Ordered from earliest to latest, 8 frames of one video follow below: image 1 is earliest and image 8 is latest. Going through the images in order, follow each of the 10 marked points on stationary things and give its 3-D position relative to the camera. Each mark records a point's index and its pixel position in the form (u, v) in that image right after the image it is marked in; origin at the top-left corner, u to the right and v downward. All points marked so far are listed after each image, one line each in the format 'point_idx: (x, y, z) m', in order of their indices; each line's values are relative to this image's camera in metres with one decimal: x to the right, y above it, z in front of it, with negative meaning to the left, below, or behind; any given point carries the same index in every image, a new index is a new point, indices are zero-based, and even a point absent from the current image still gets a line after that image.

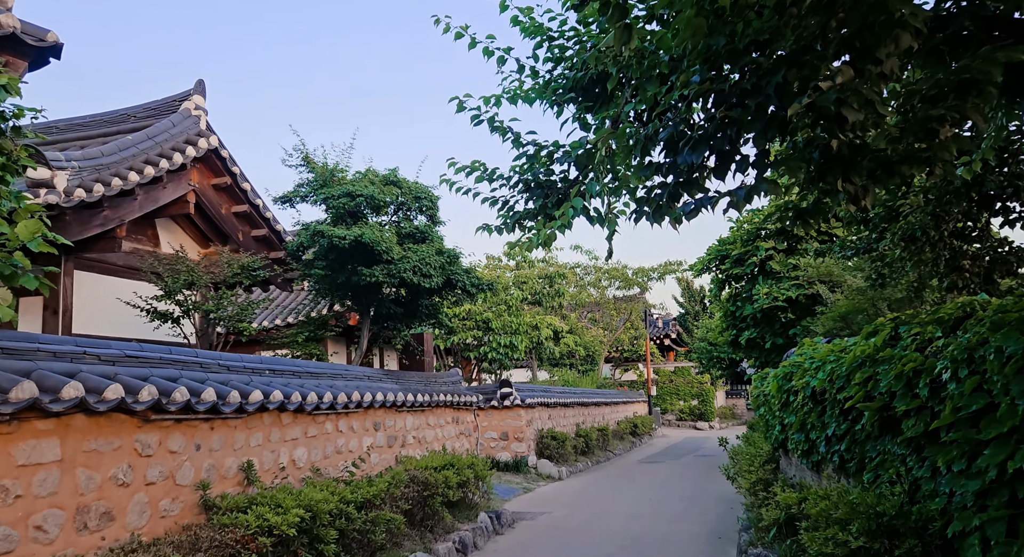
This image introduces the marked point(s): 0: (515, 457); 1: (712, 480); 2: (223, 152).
0: (+0.1, -3.8, +15.2) m
1: (+4.1, -4.1, +14.7) m
2: (-4.2, +1.8, +10.4) m
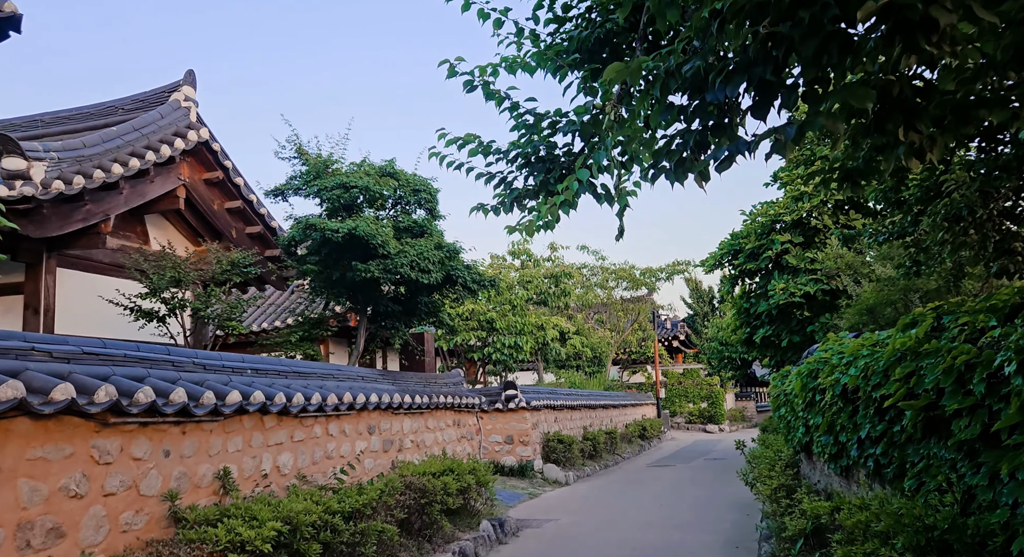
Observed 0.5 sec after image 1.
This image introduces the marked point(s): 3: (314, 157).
0: (+0.2, -3.7, +14.7) m
1: (+4.2, -4.1, +14.2) m
2: (-4.1, +1.8, +10.0) m
3: (-2.4, +1.5, +8.9) m
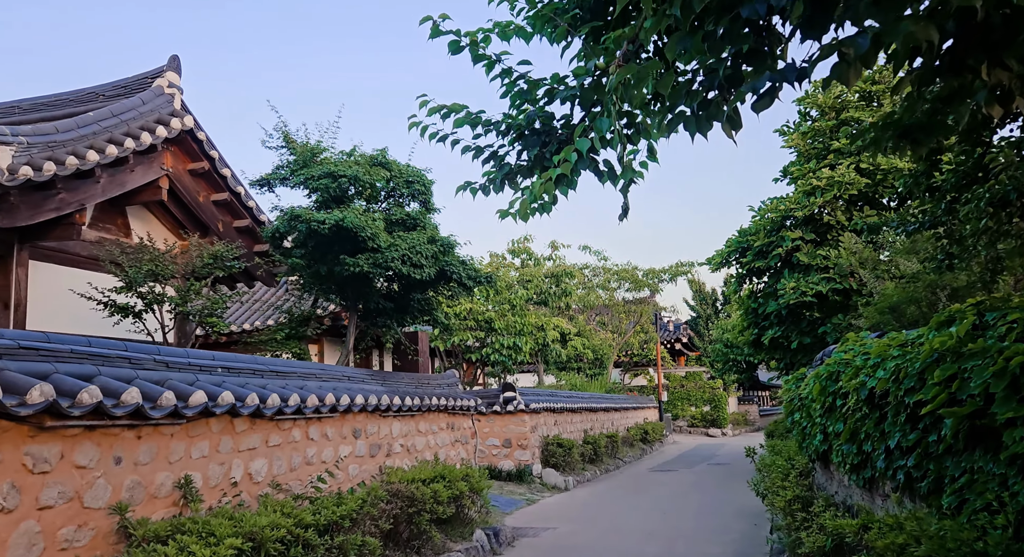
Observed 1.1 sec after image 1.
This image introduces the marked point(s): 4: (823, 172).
0: (+0.1, -3.7, +14.3) m
1: (+4.2, -4.0, +13.7) m
2: (-4.1, +1.9, +9.6) m
3: (-2.5, +1.6, +8.4) m
4: (+4.1, +1.4, +9.4) m
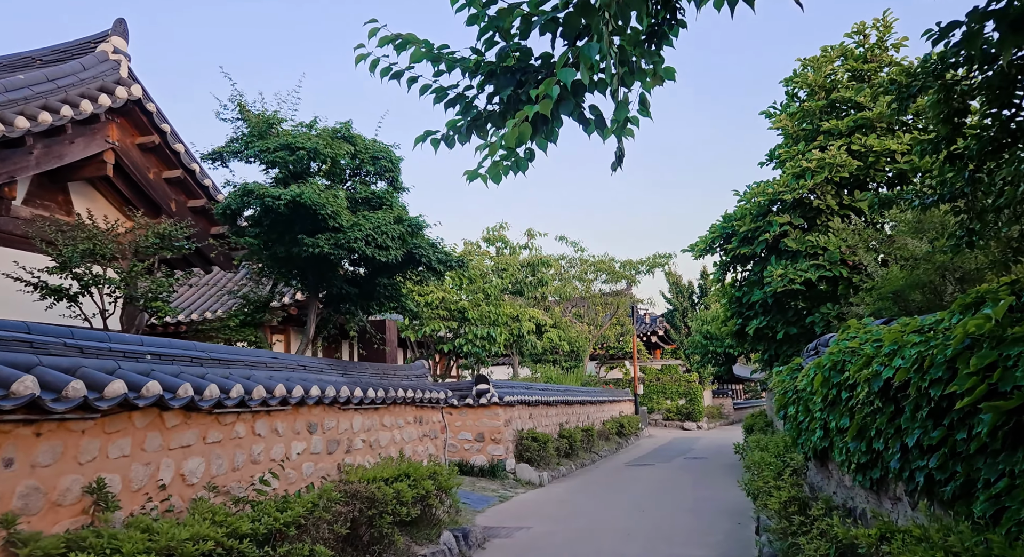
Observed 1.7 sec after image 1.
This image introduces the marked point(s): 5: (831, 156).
0: (-0.4, -3.5, +13.8) m
1: (+3.7, -3.8, +13.3) m
2: (-4.5, +2.1, +8.8) m
3: (-2.7, +1.8, +7.8) m
4: (+3.7, +1.6, +9.0) m
5: (+3.8, +1.5, +8.7) m
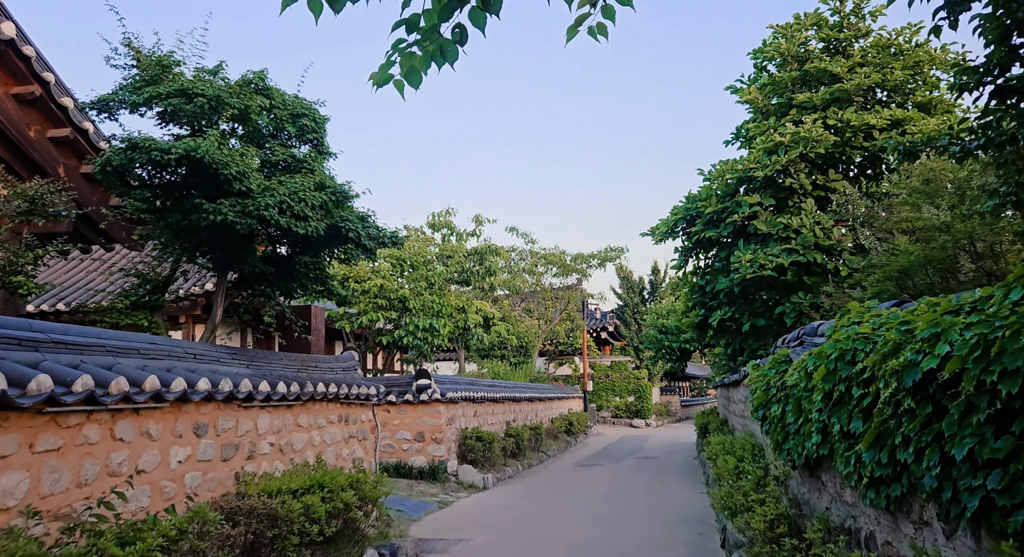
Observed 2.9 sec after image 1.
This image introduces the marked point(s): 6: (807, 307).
0: (-1.4, -3.2, +12.7) m
1: (+2.7, -3.7, +12.6) m
2: (-5.0, +2.4, +7.5) m
3: (-3.3, +2.0, +6.5) m
4: (+3.1, +1.7, +8.2) m
5: (+3.2, +1.6, +7.9) m
6: (+3.3, -0.3, +8.1) m
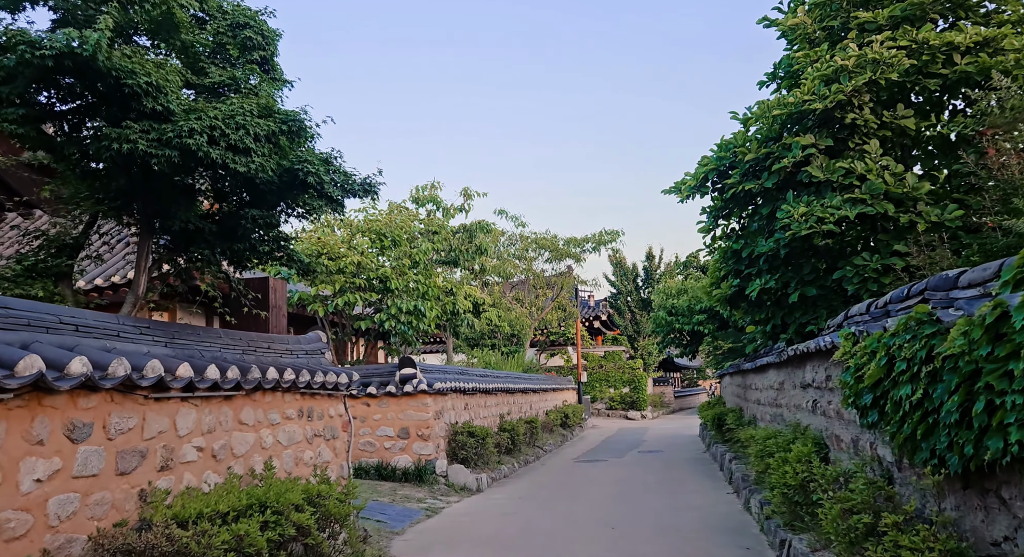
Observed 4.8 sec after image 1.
0: (-1.5, -2.8, +11.2) m
1: (+2.6, -3.2, +11.1) m
2: (-5.0, +2.7, +5.8) m
3: (-3.2, +2.3, +4.9) m
4: (+3.1, +2.1, +6.7) m
5: (+3.2, +2.0, +6.4) m
6: (+3.3, +0.1, +6.7) m
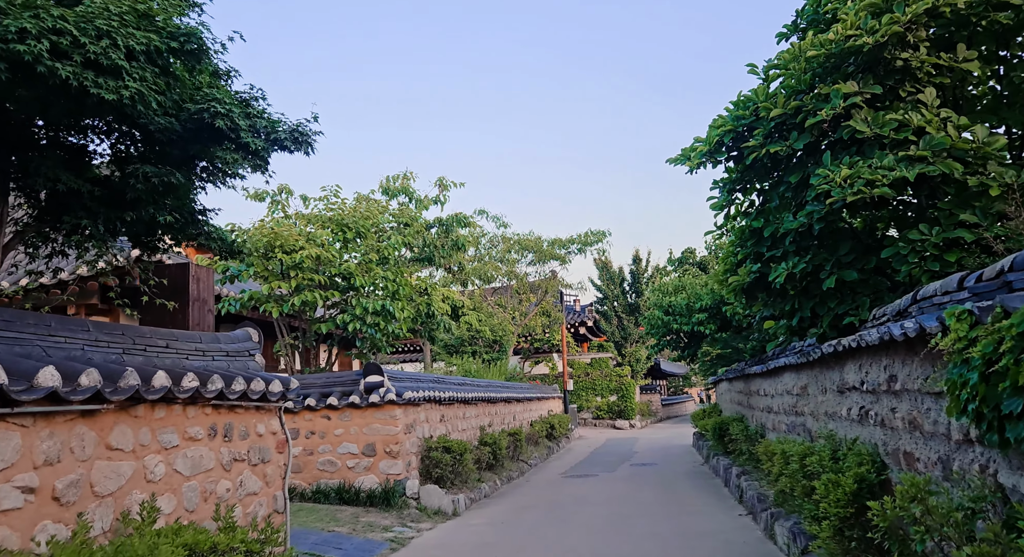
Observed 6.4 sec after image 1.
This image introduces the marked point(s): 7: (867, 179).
0: (-1.7, -2.7, +9.7) m
1: (+2.4, -3.1, +9.8) m
2: (-5.2, +2.8, +4.4) m
3: (-3.4, +2.5, +3.5) m
4: (+2.9, +2.3, +5.5) m
5: (+3.0, +2.2, +5.2) m
6: (+3.1, +0.2, +5.4) m
7: (+2.6, +0.7, +5.3) m
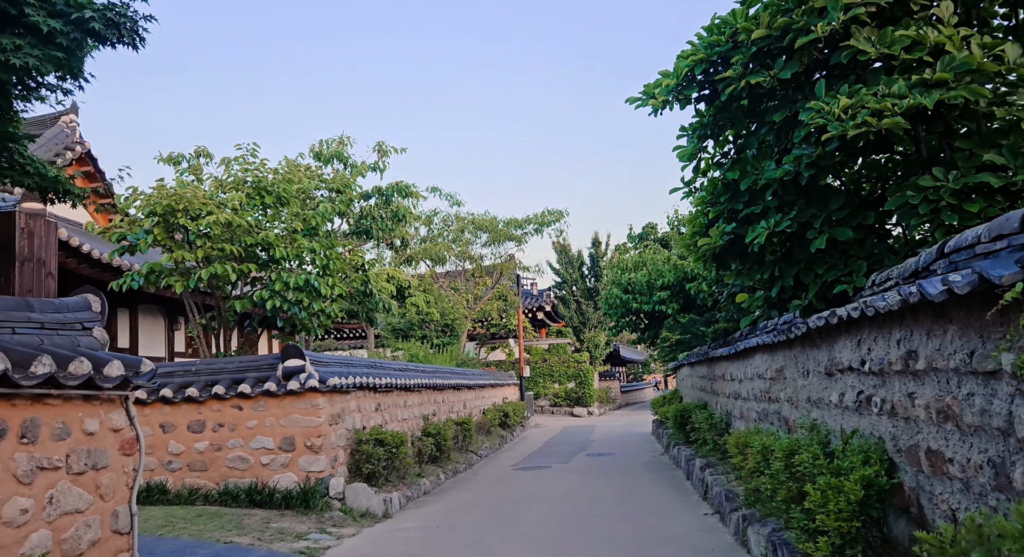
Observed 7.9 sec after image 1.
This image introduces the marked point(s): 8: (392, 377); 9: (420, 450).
0: (-2.5, -2.4, +8.5) m
1: (+1.6, -2.8, +8.8) m
2: (-5.6, +3.1, +2.9) m
3: (-3.8, +2.7, +2.1) m
4: (+2.4, +2.5, +4.4) m
5: (+2.6, +2.5, +4.1) m
6: (+2.7, +0.5, +4.3) m
7: (+2.1, +1.0, +4.2) m
8: (-1.9, -1.5, +11.3) m
9: (-1.4, -2.7, +11.3) m
